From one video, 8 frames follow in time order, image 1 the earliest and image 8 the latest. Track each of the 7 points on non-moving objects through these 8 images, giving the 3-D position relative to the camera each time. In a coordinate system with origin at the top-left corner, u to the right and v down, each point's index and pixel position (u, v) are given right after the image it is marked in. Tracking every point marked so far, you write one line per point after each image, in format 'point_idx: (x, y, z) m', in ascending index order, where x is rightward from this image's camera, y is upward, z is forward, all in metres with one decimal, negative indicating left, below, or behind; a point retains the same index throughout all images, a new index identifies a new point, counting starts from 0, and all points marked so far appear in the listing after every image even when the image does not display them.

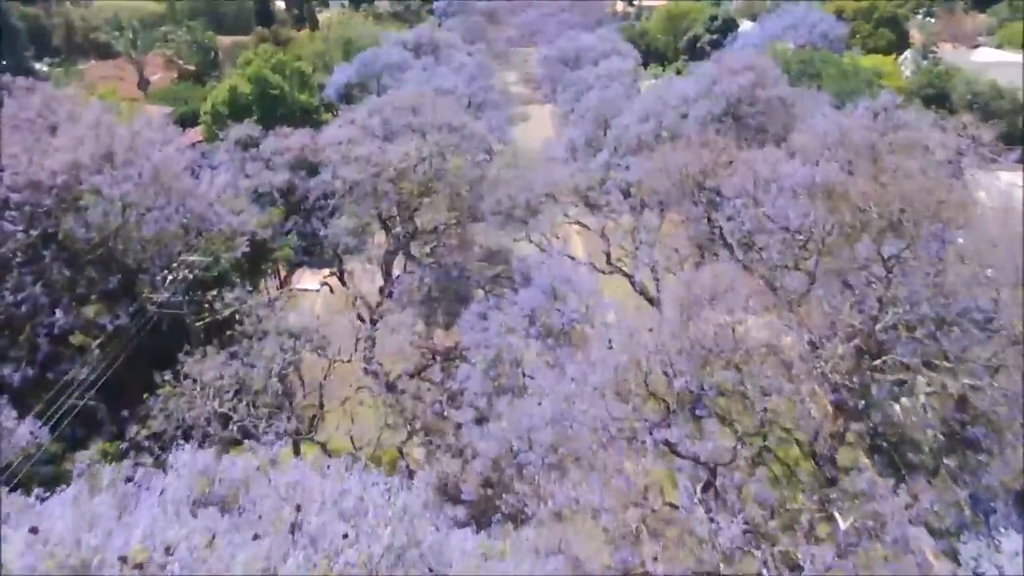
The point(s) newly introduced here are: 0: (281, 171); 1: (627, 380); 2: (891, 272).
0: (-5.3, +2.7, +14.2) m
1: (+1.3, -1.1, +7.4) m
2: (+4.6, +0.2, +7.7) m
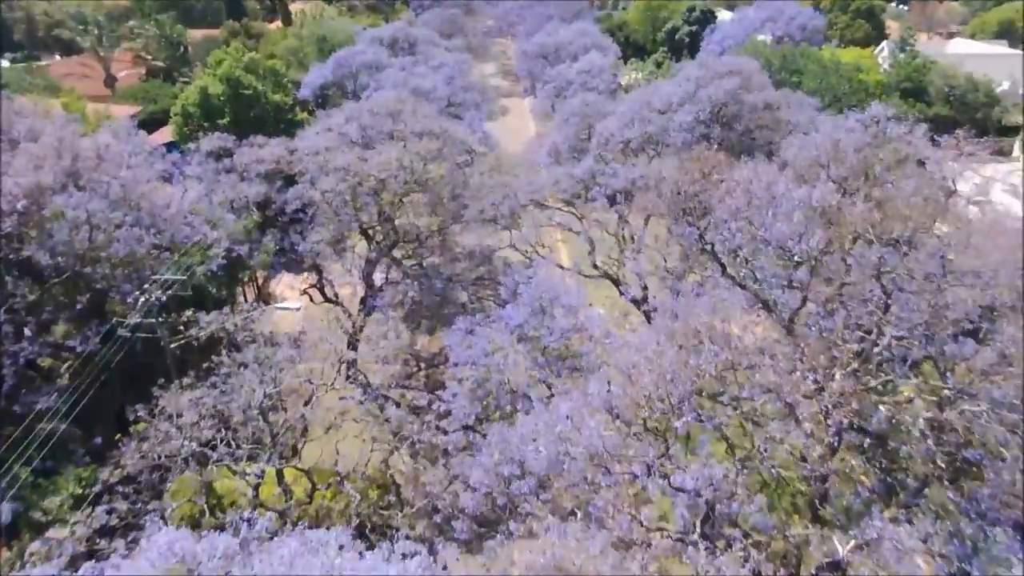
0: (-5.6, +2.4, +13.8) m
1: (+1.2, -1.4, +7.2) m
2: (+4.4, 0.0, +7.5) m
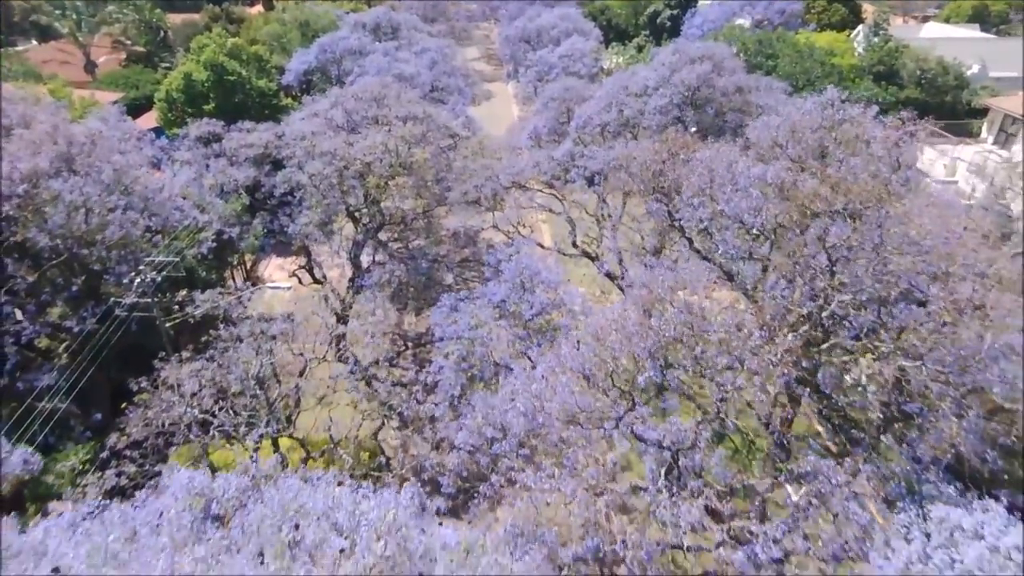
0: (-6.1, +2.8, +14.1) m
1: (+1.0, -1.0, +7.9) m
2: (+4.2, +0.4, +8.2) m
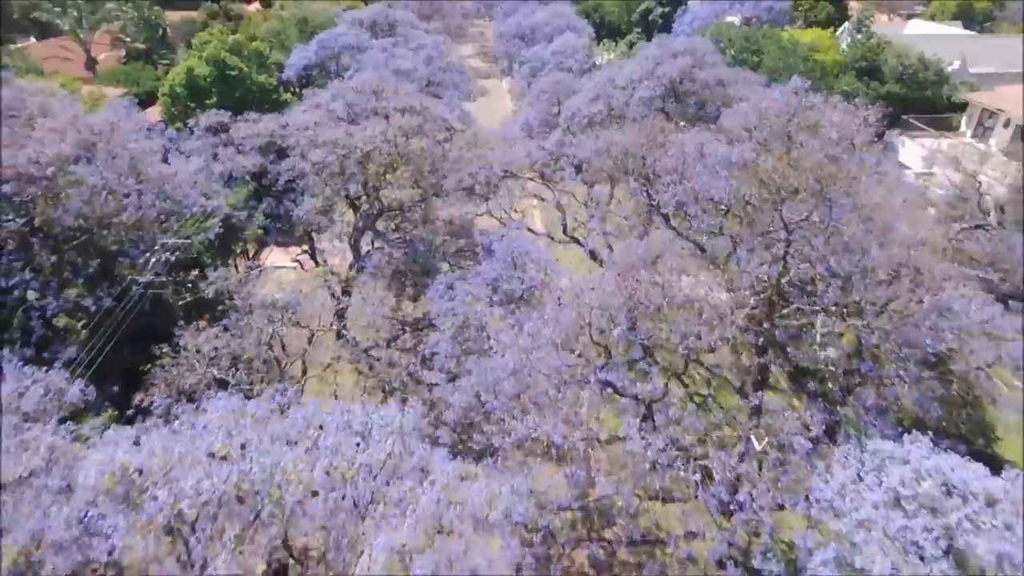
0: (-6.2, +3.2, +14.9) m
1: (+0.9, -0.6, +8.7) m
2: (+4.0, +0.8, +9.0) m
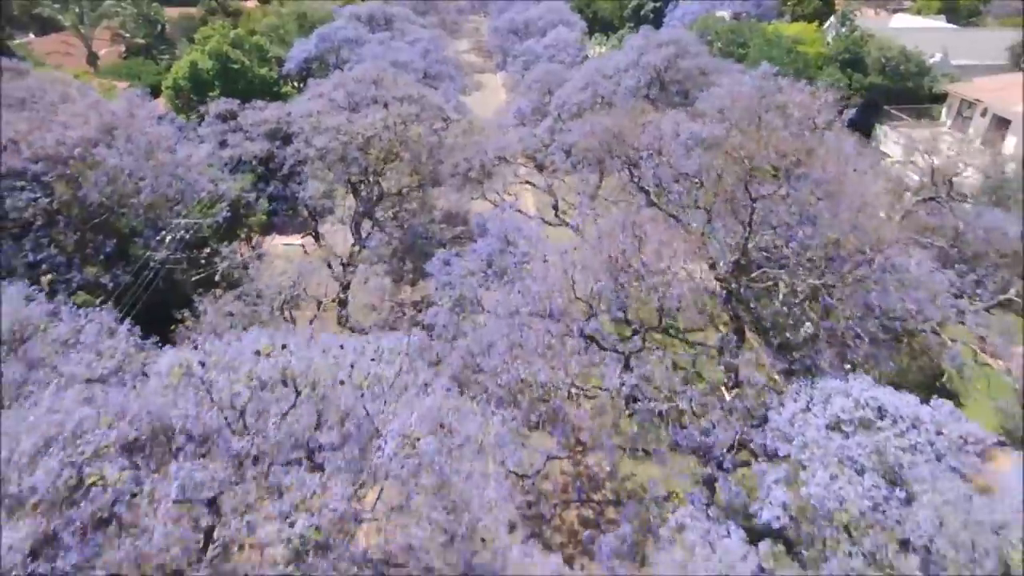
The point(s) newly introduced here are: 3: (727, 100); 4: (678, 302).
0: (-6.4, +3.7, +15.7) m
1: (+0.7, -0.1, +9.5) m
2: (+3.9, +1.3, +9.9) m
3: (+4.4, +3.9, +12.6) m
4: (+2.6, -0.2, +9.4) m
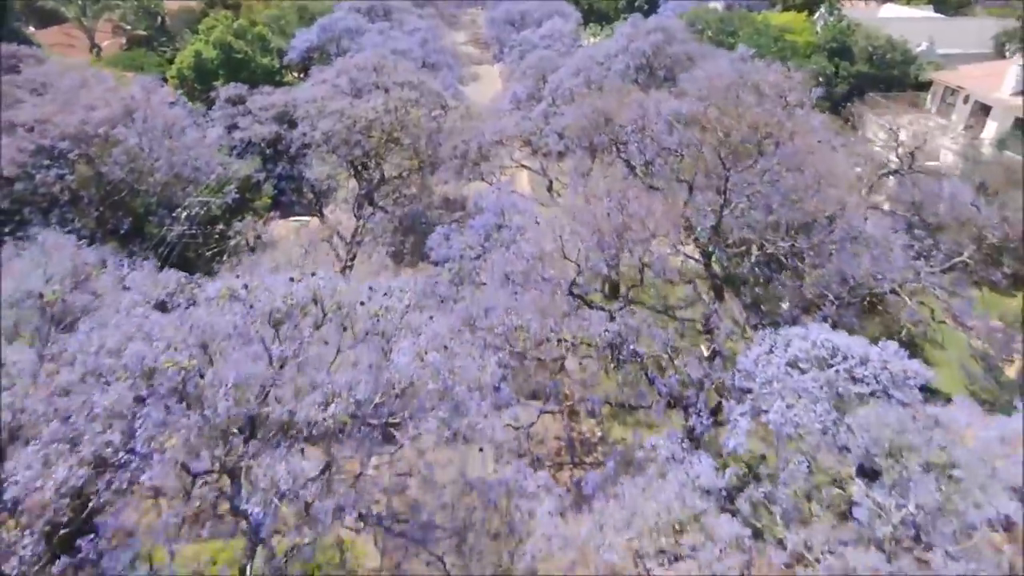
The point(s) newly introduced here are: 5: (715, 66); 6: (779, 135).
0: (-6.5, +4.3, +16.4) m
1: (+0.7, +0.5, +10.3) m
2: (+3.8, +1.9, +10.7) m
3: (+4.3, +4.5, +13.4) m
4: (+2.5, +0.3, +10.2) m
5: (+4.7, +5.1, +14.2) m
6: (+4.9, +2.7, +11.4) m
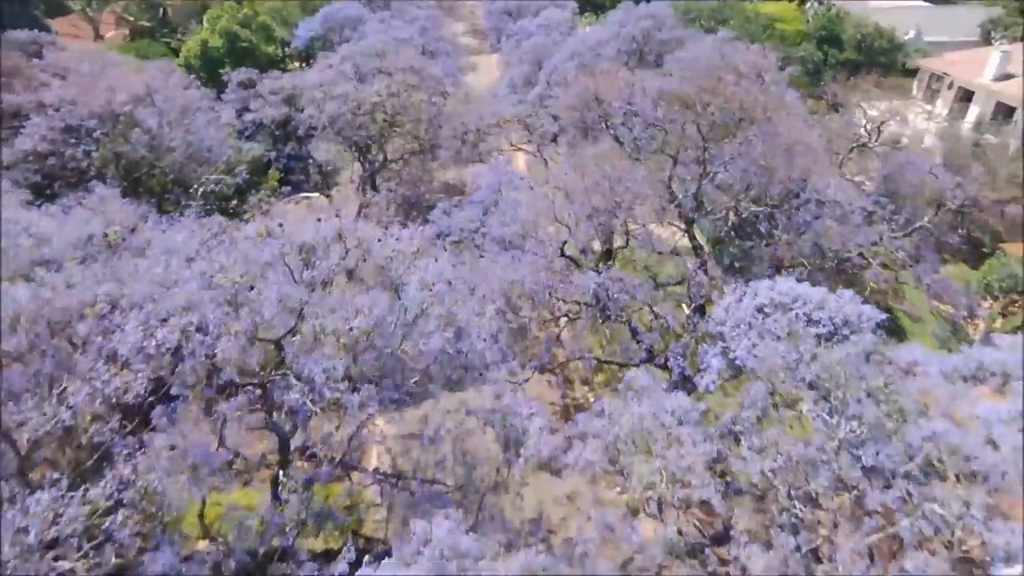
0: (-6.6, +5.0, +17.3) m
1: (+0.6, +1.1, +11.2) m
2: (+3.7, +2.6, +11.6) m
3: (+4.2, +5.2, +14.3) m
4: (+2.4, +1.0, +11.1) m
5: (+4.6, +5.8, +15.1) m
6: (+4.9, +3.4, +12.2) m
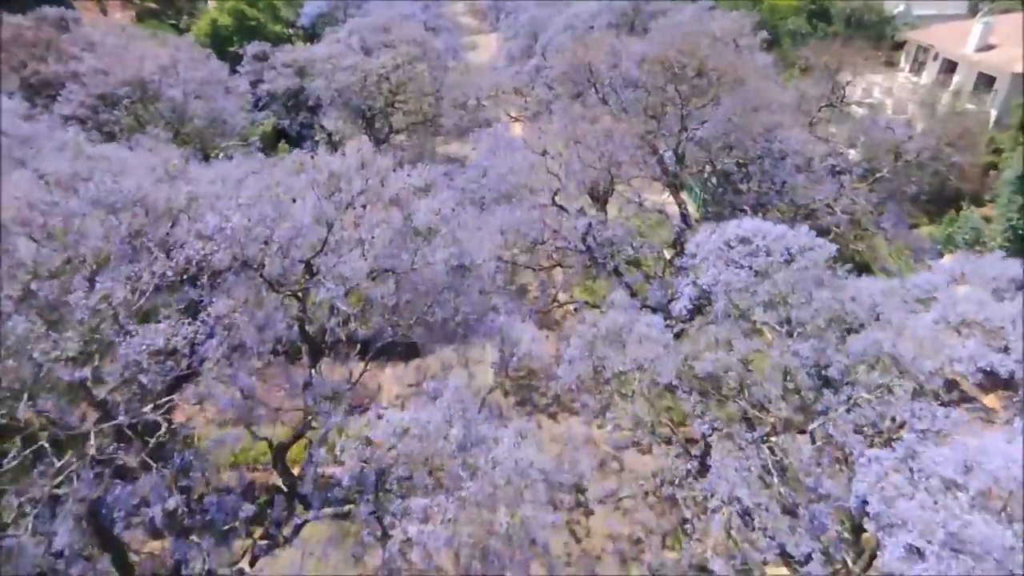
0: (-6.7, +6.2, +18.3) m
1: (+0.5, +2.2, +12.3) m
2: (+3.7, +3.7, +12.6) m
3: (+4.1, +6.3, +15.3) m
4: (+2.4, +2.0, +12.2) m
5: (+4.5, +6.9, +16.0) m
6: (+4.8, +4.5, +13.3) m
